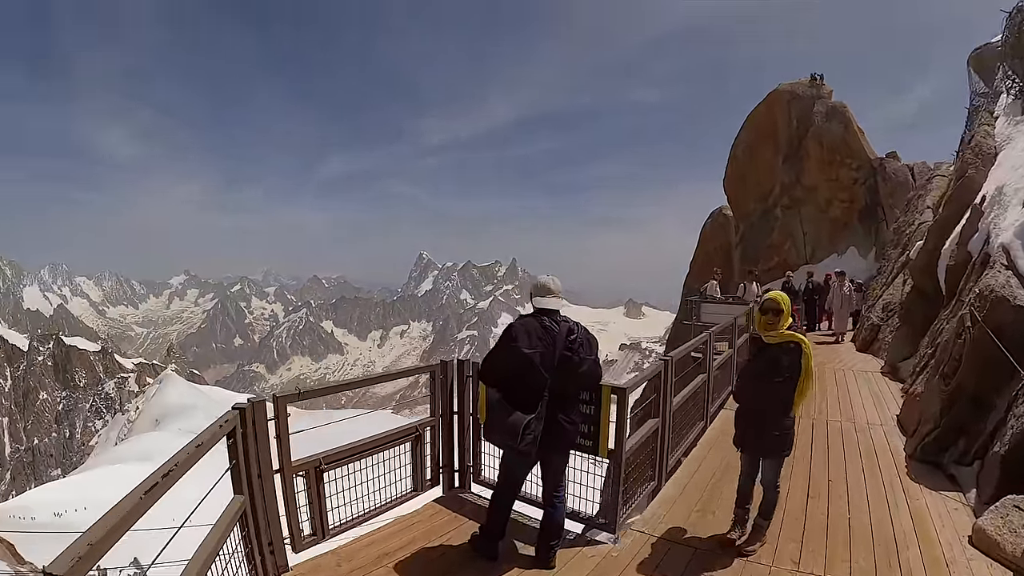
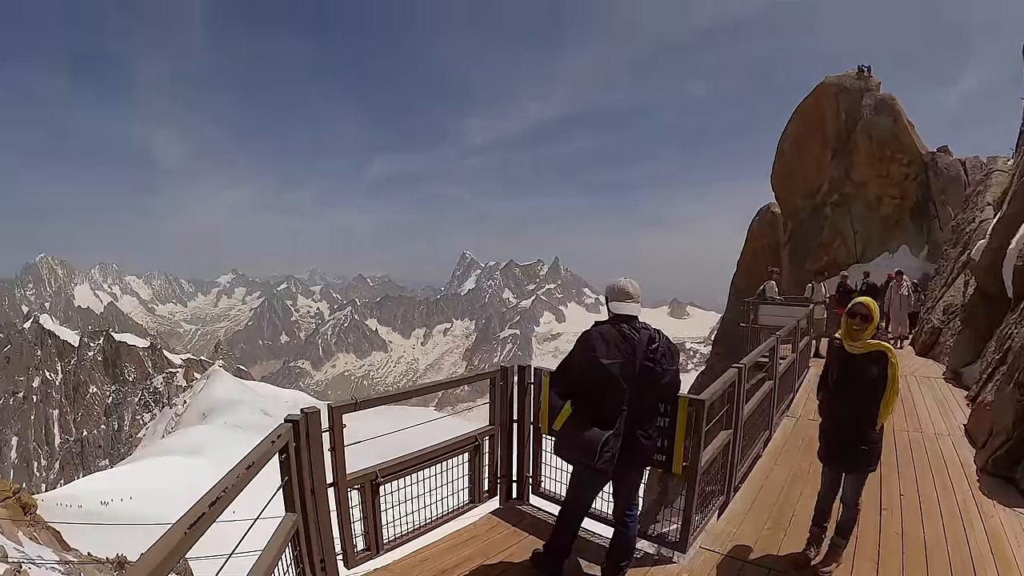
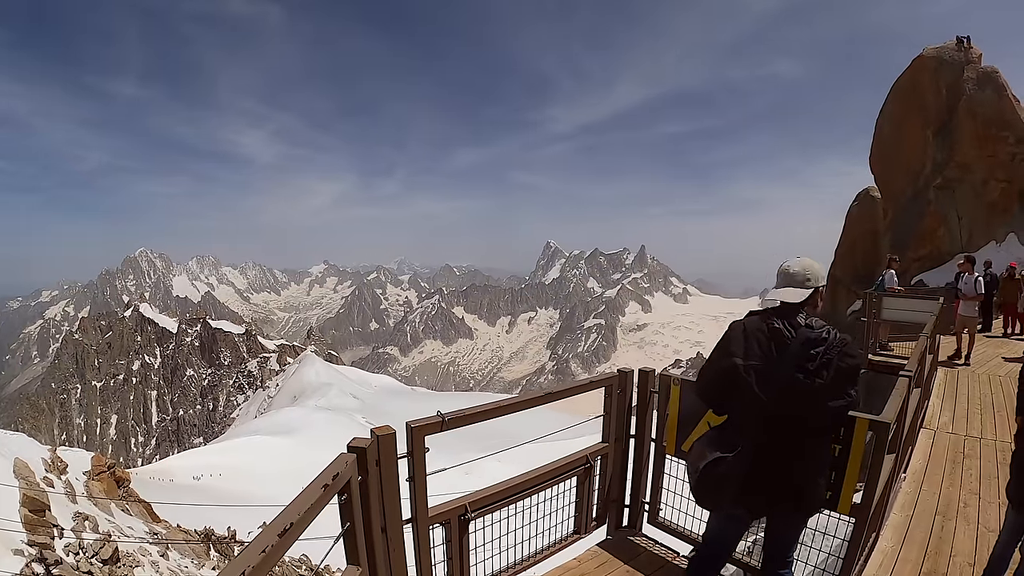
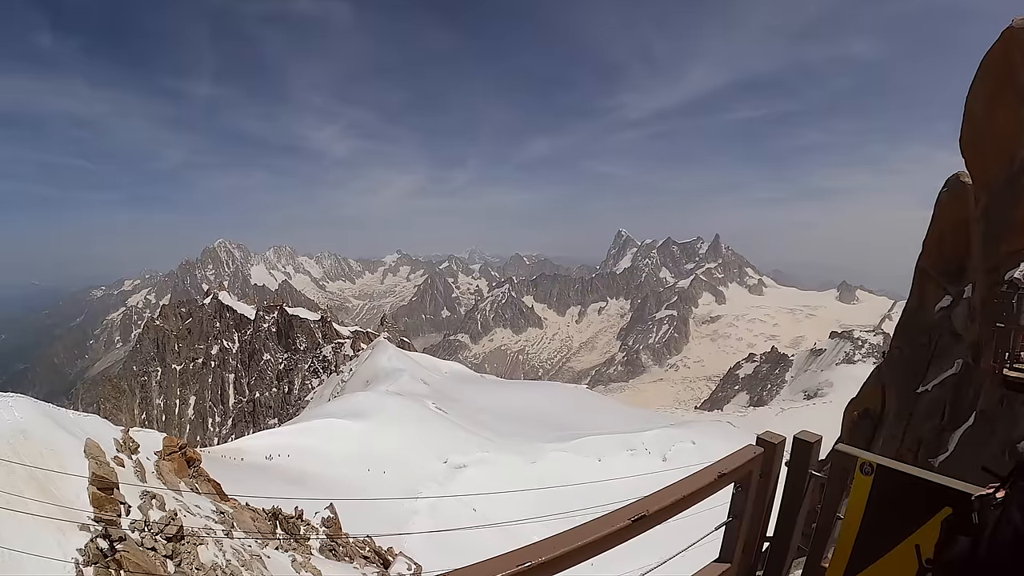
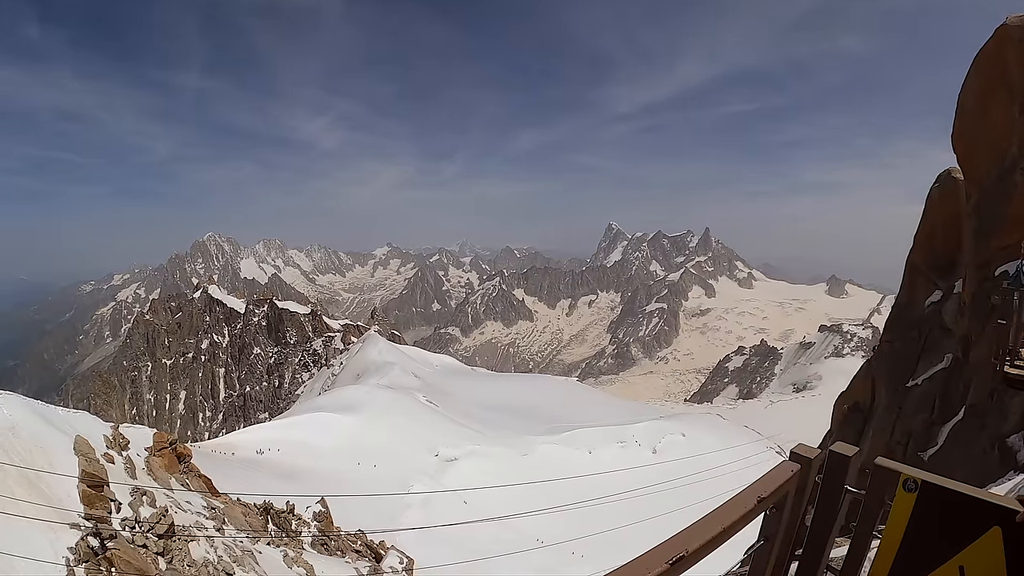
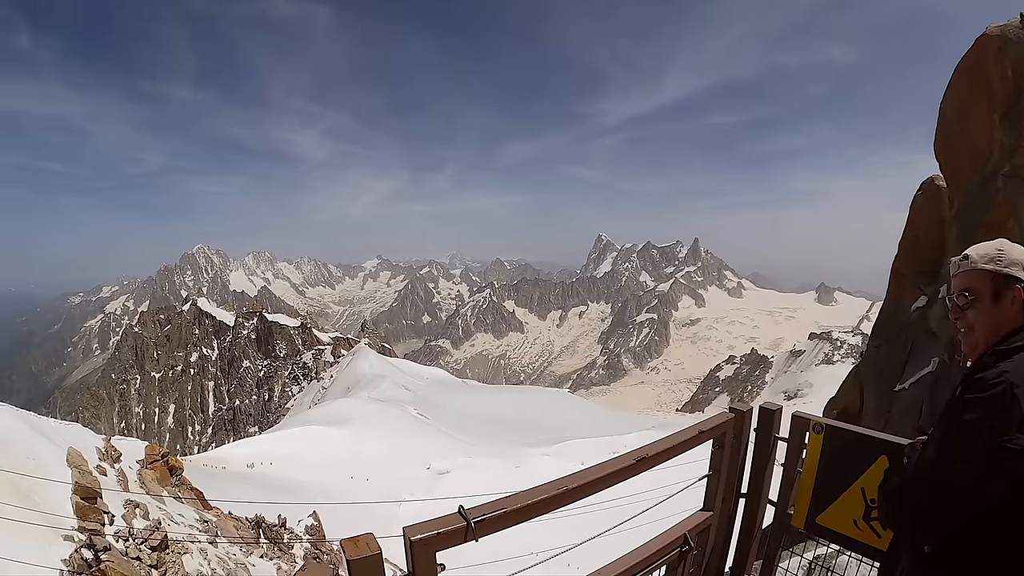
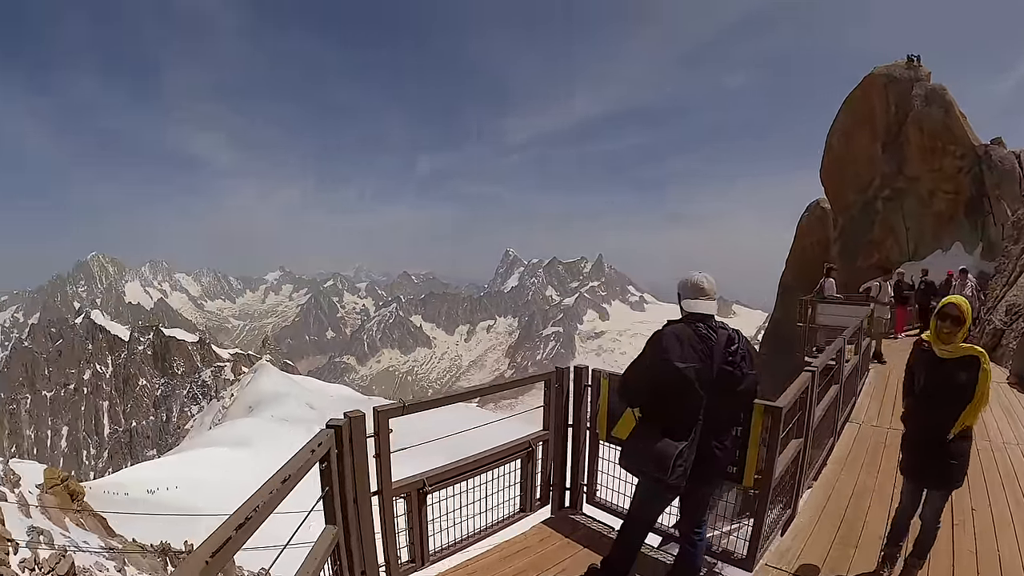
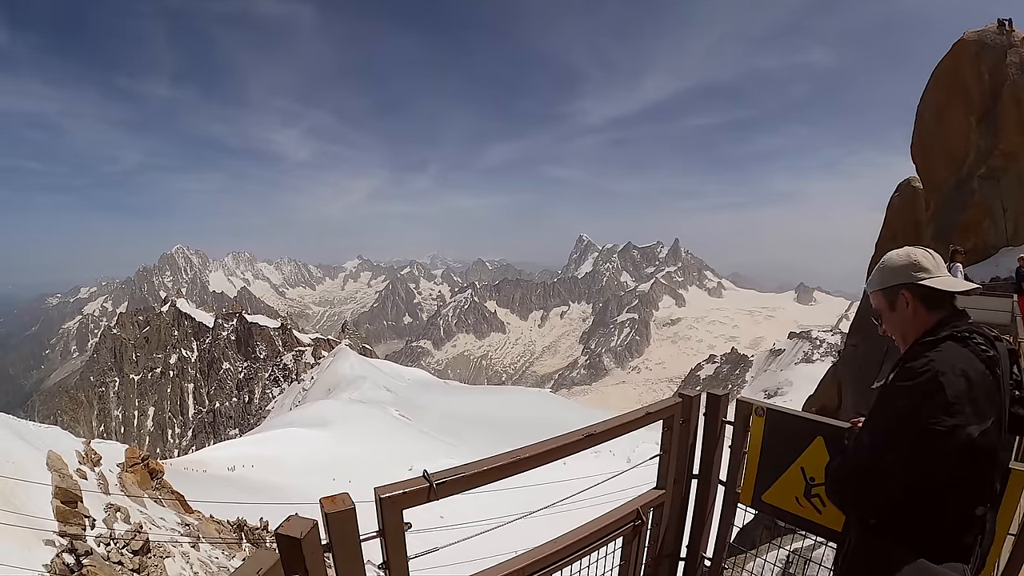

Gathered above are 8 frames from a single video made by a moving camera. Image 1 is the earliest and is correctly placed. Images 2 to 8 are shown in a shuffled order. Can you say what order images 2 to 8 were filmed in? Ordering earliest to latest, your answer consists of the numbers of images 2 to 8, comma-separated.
2, 7, 3, 8, 6, 4, 5
